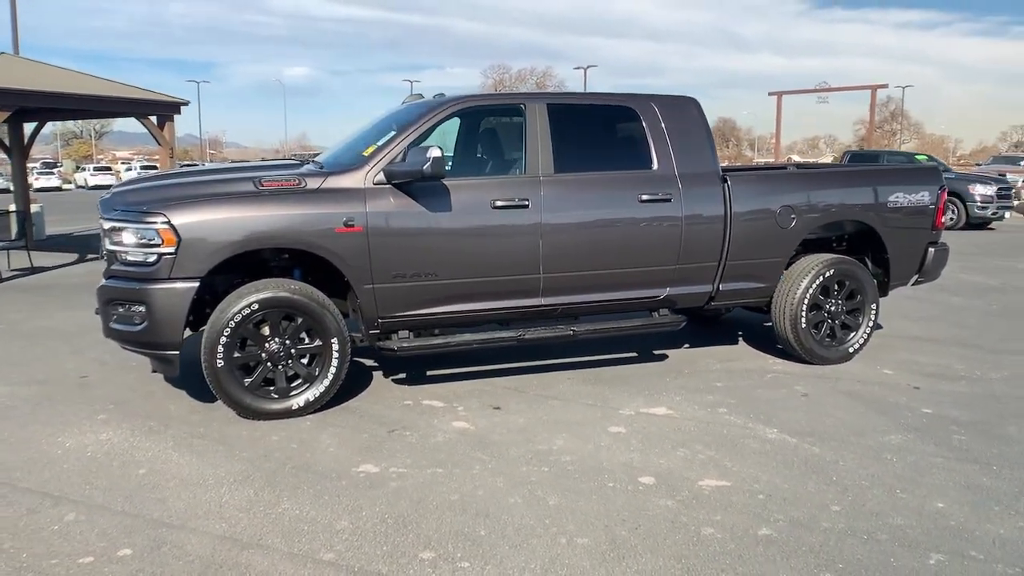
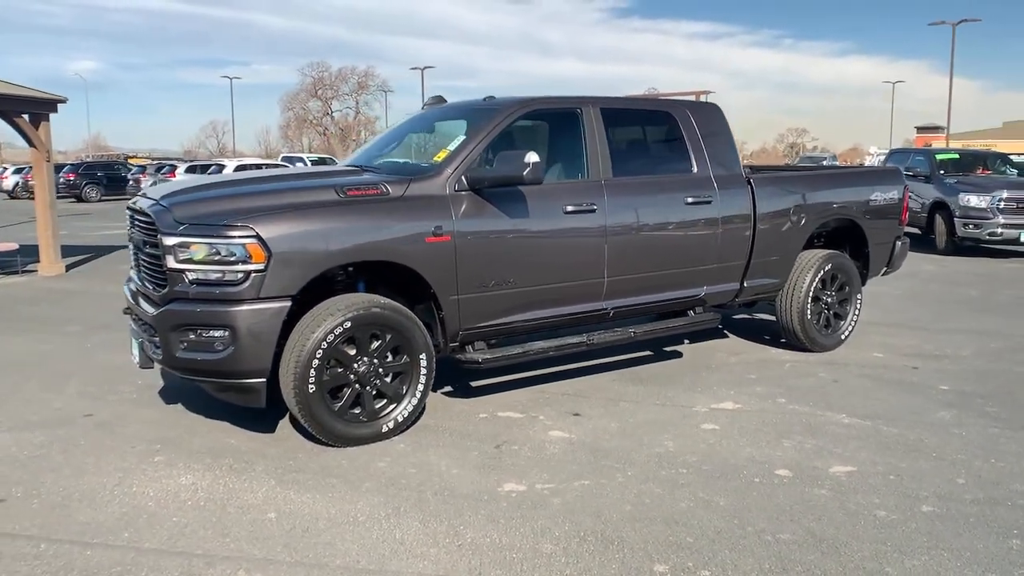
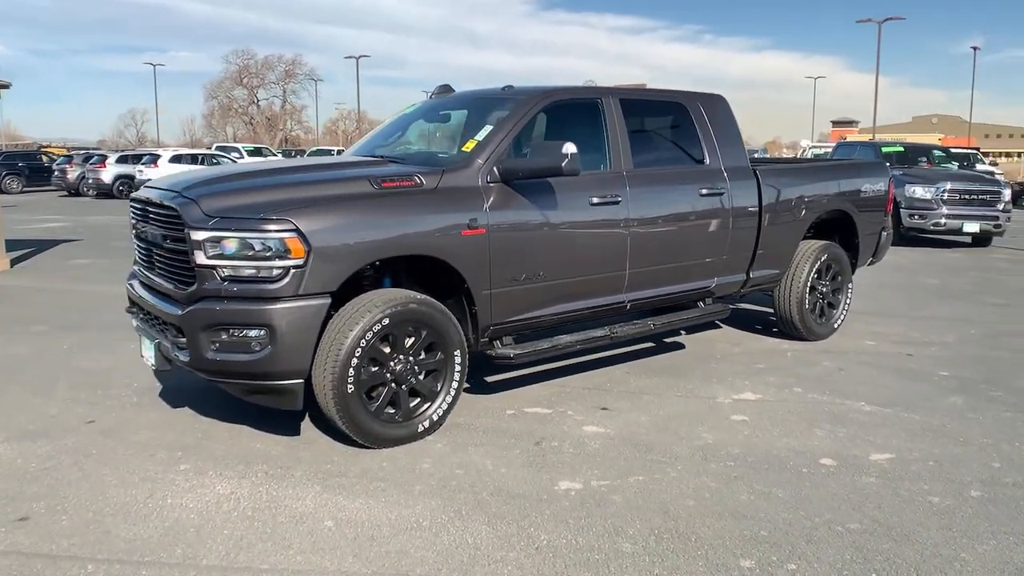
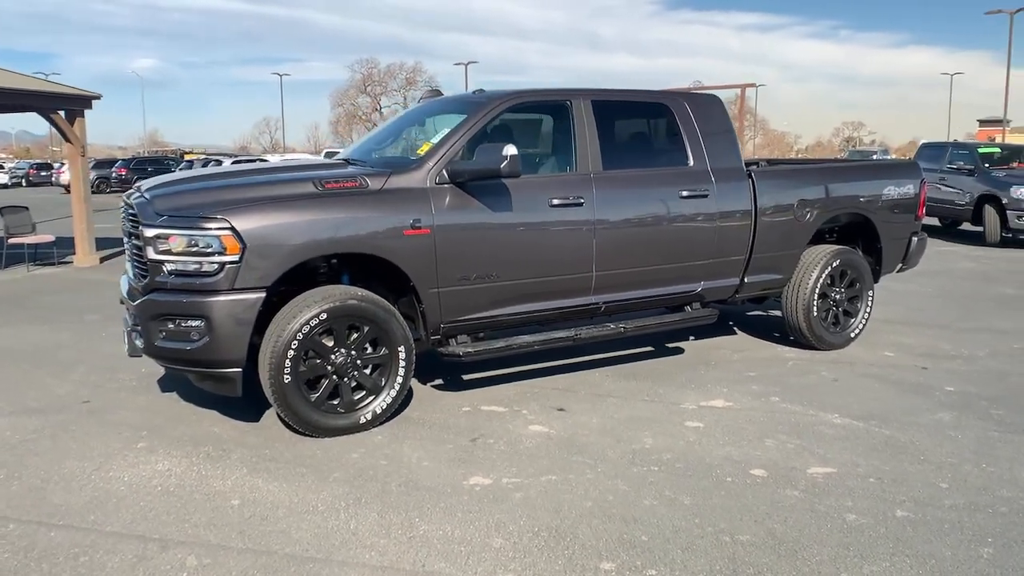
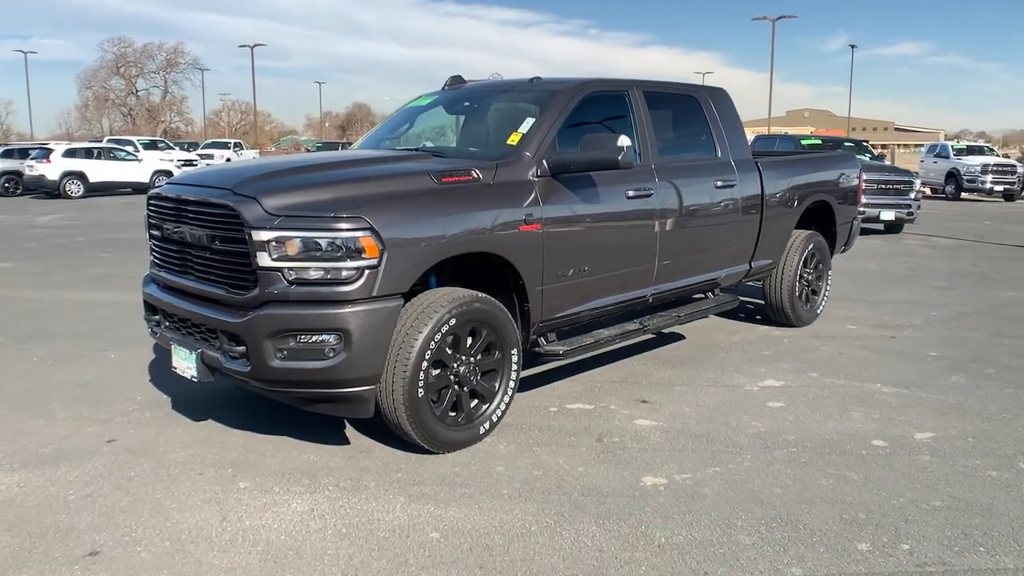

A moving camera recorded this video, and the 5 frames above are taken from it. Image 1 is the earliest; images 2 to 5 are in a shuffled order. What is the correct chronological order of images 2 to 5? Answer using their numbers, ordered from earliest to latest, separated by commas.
4, 2, 3, 5
